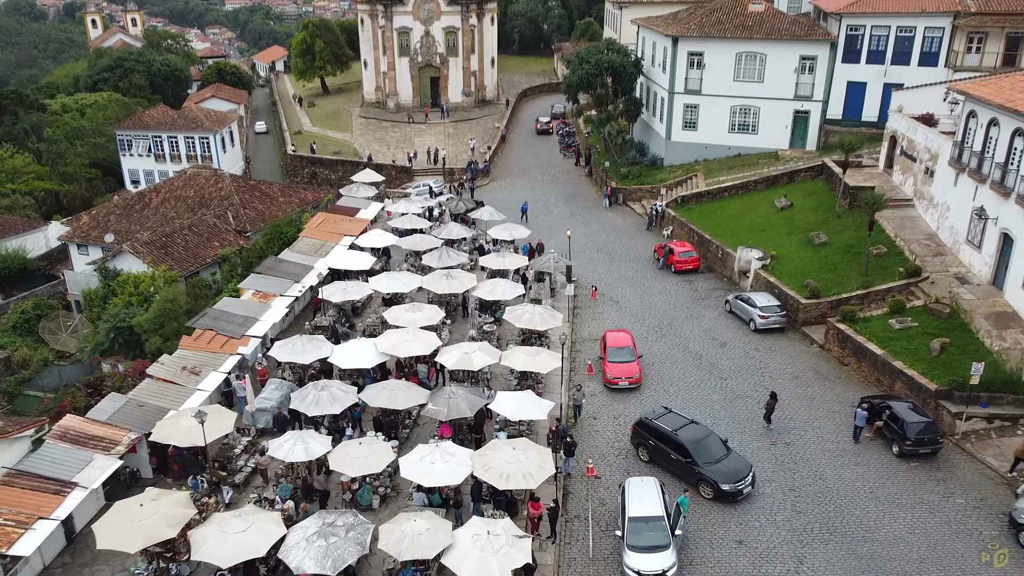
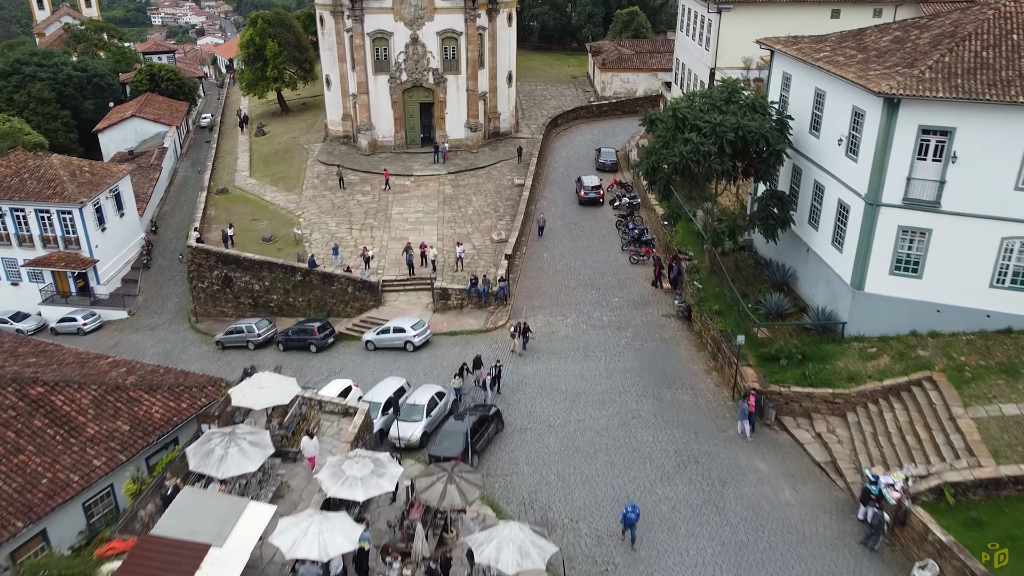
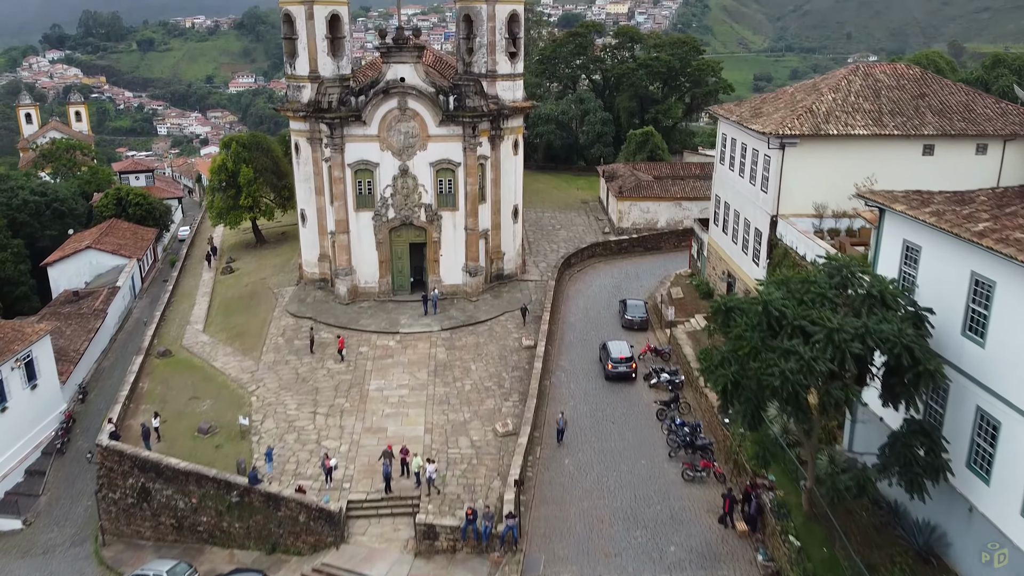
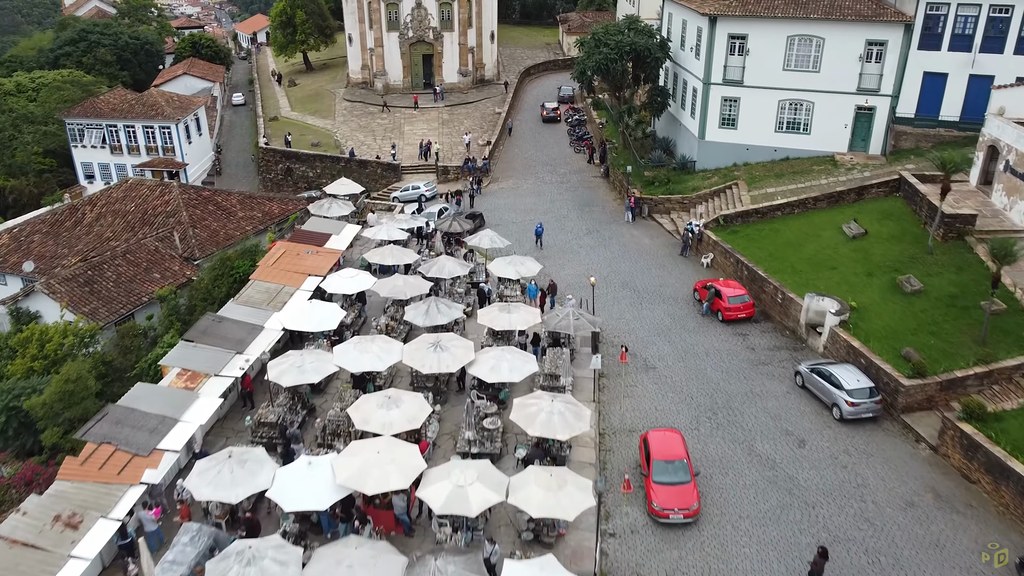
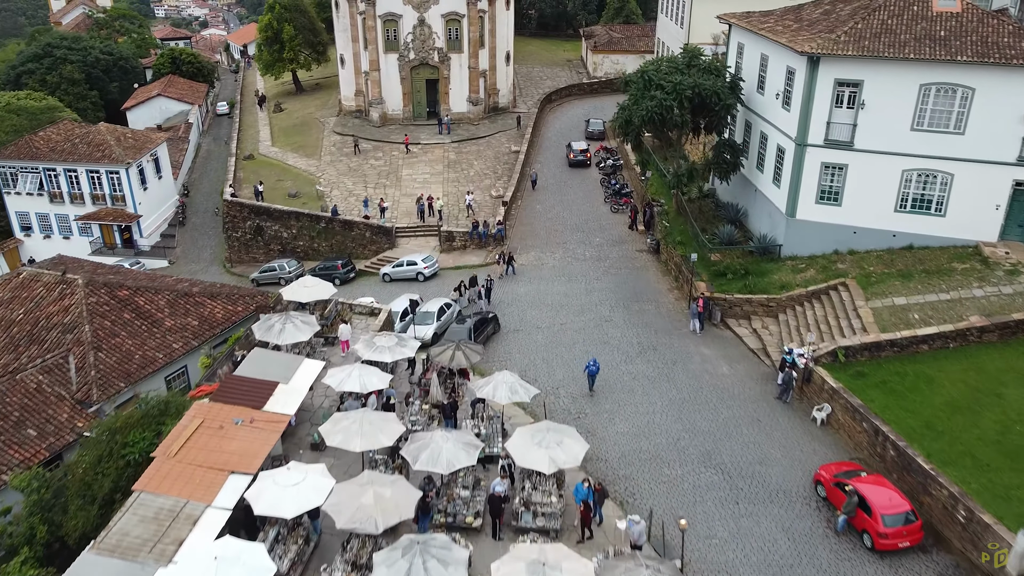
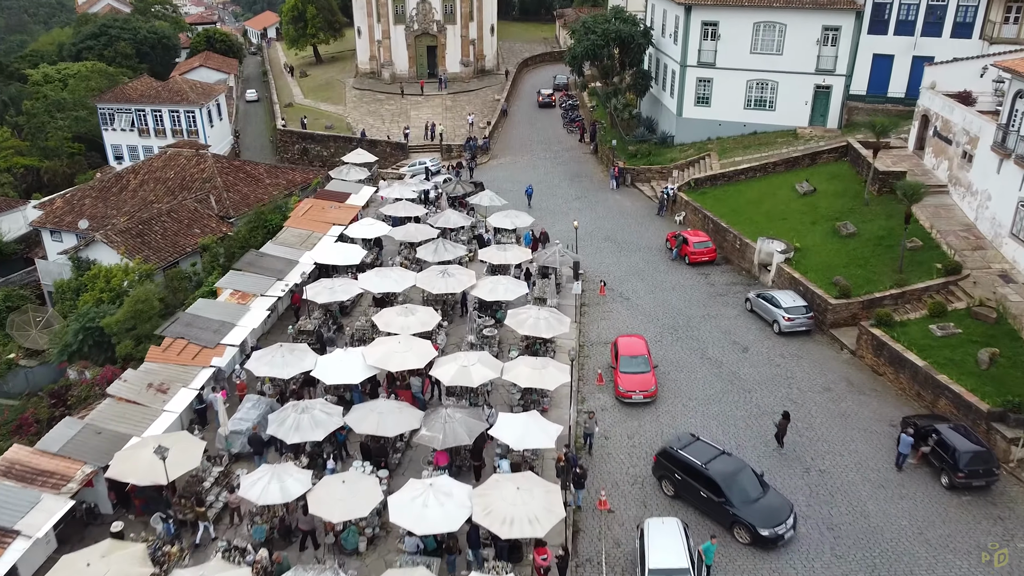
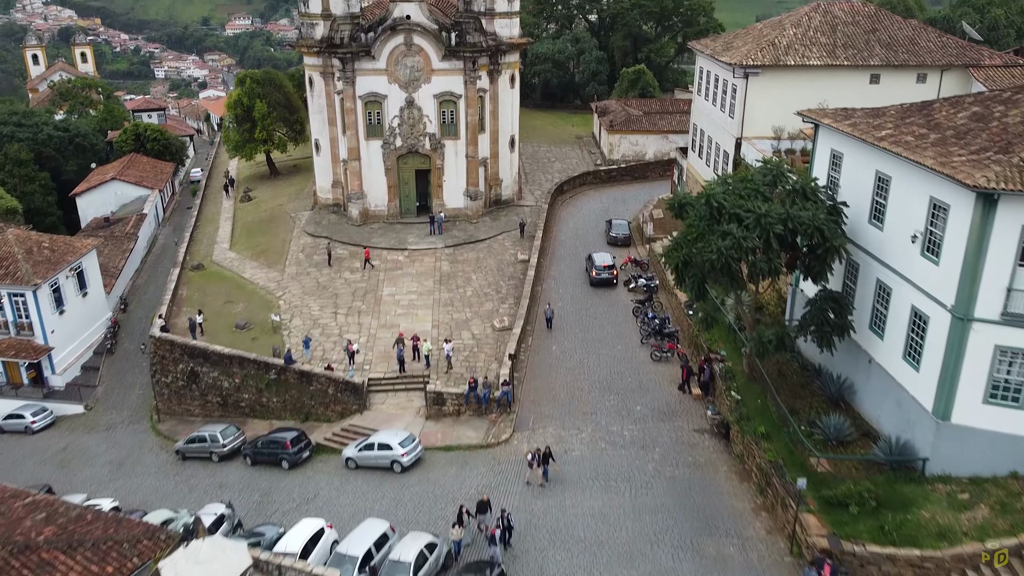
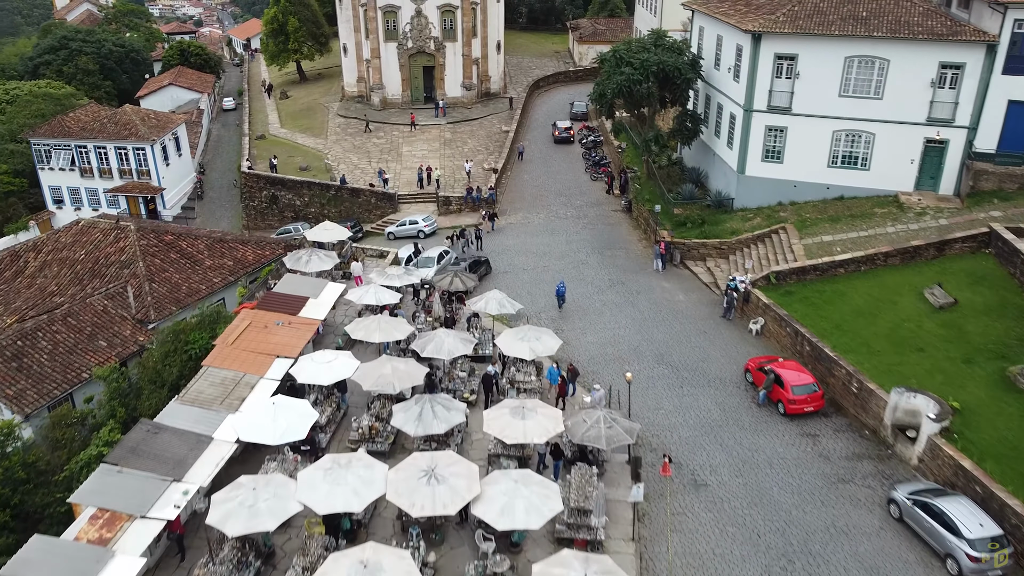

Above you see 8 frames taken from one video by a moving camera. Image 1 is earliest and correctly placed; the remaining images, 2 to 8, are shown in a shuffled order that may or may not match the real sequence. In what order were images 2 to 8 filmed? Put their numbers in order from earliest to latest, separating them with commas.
6, 4, 8, 5, 2, 7, 3
